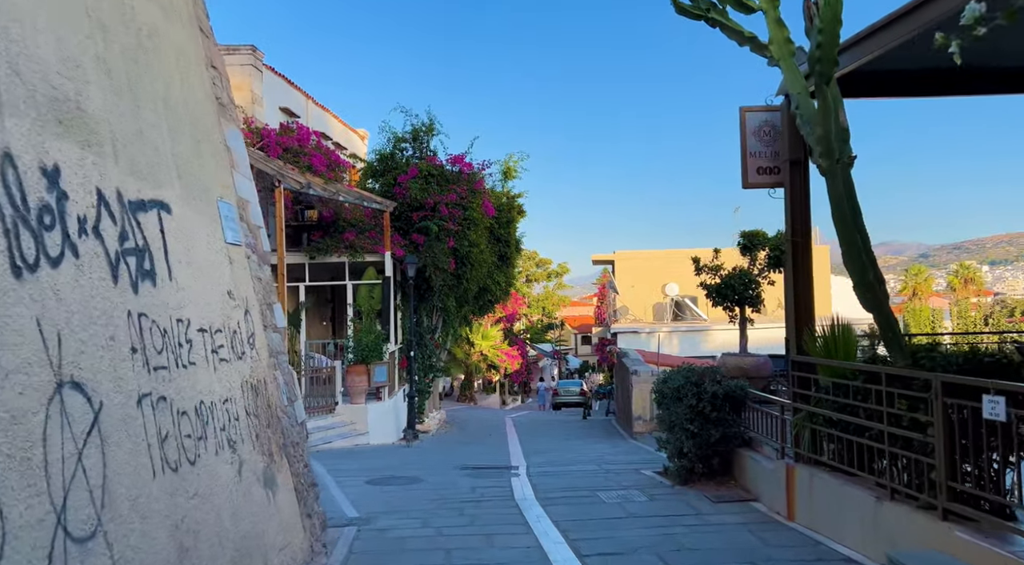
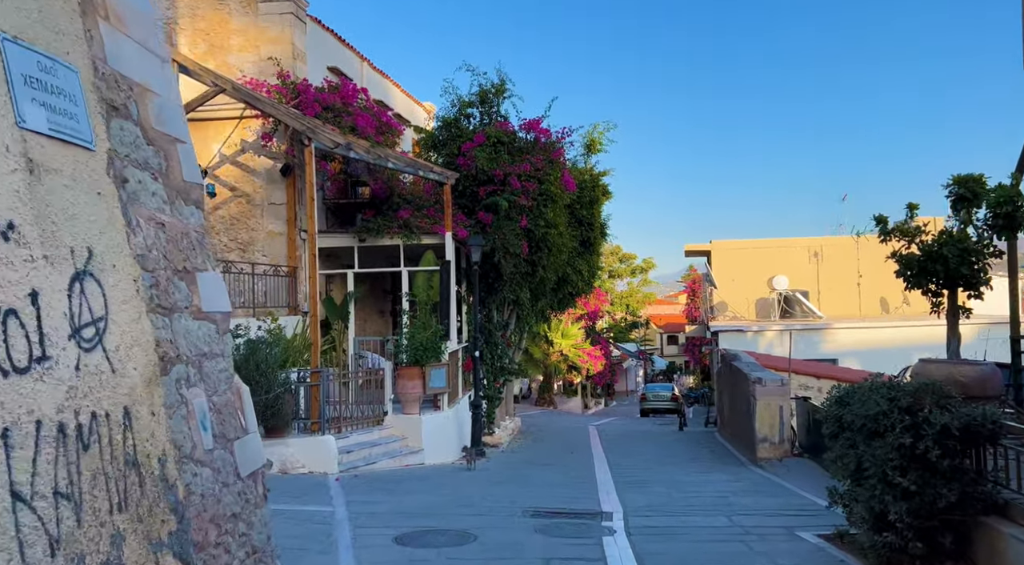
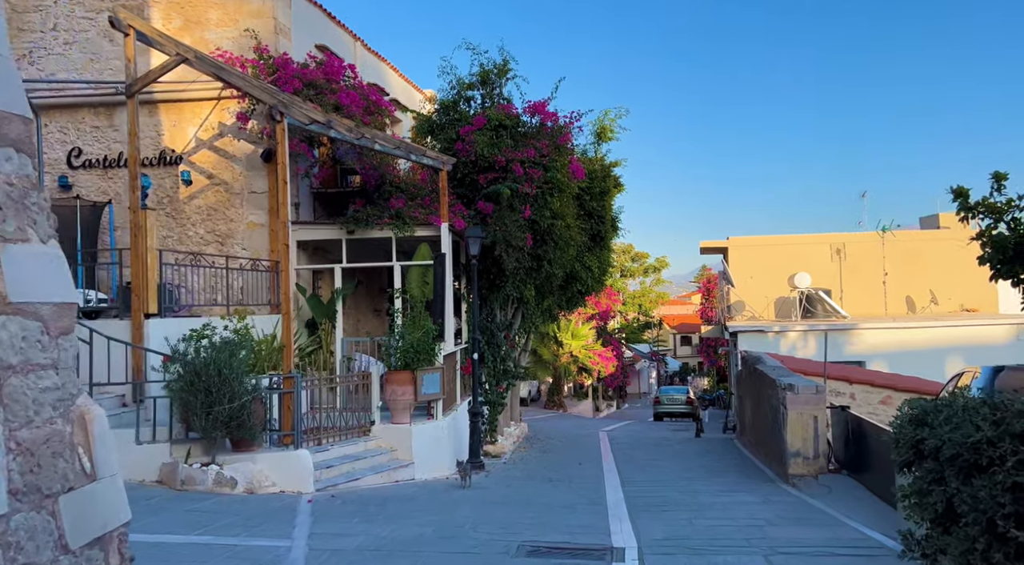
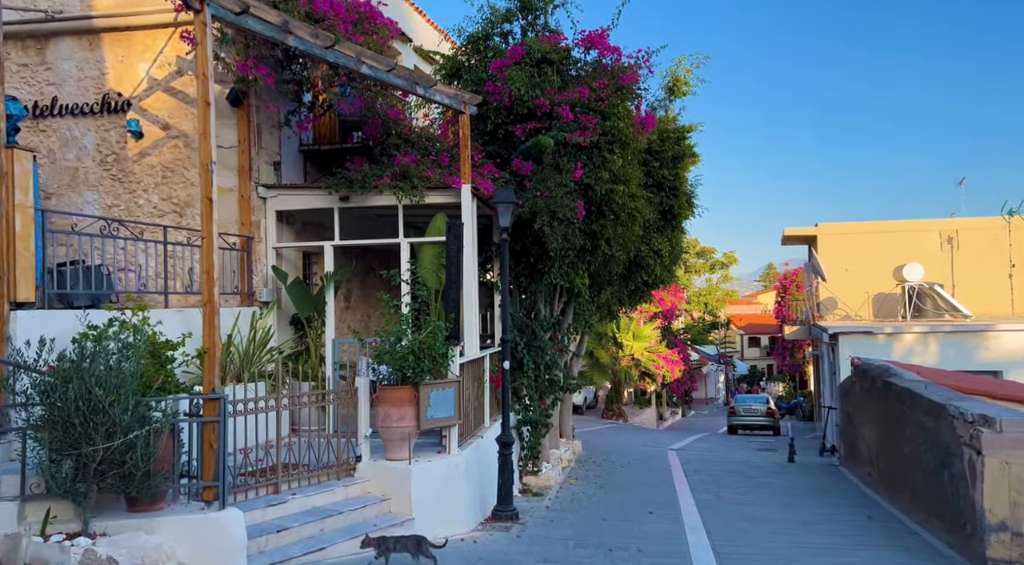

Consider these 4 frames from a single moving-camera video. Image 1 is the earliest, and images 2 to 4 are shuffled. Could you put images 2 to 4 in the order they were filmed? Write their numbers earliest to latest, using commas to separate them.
2, 3, 4
